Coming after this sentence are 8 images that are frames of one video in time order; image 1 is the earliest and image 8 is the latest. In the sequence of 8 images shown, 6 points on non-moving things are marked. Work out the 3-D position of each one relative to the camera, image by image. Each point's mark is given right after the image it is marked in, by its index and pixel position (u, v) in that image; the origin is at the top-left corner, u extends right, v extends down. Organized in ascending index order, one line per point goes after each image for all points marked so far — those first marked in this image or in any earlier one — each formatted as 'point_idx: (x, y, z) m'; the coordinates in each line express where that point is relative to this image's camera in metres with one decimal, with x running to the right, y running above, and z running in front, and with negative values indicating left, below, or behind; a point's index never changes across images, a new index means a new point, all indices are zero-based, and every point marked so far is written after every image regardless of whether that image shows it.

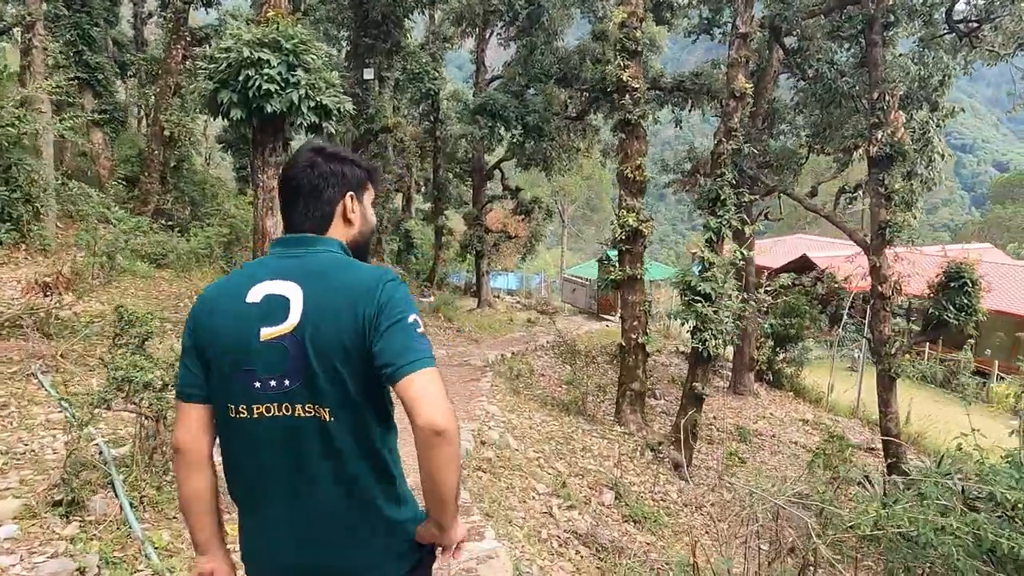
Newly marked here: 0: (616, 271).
0: (+1.4, +0.2, +8.7) m
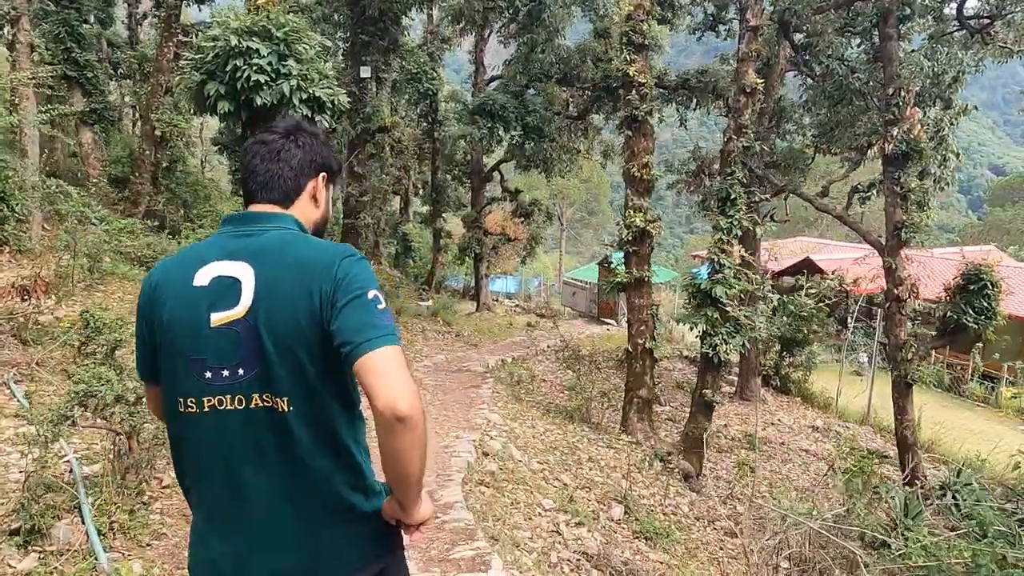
0: (+1.4, +0.2, +8.3) m
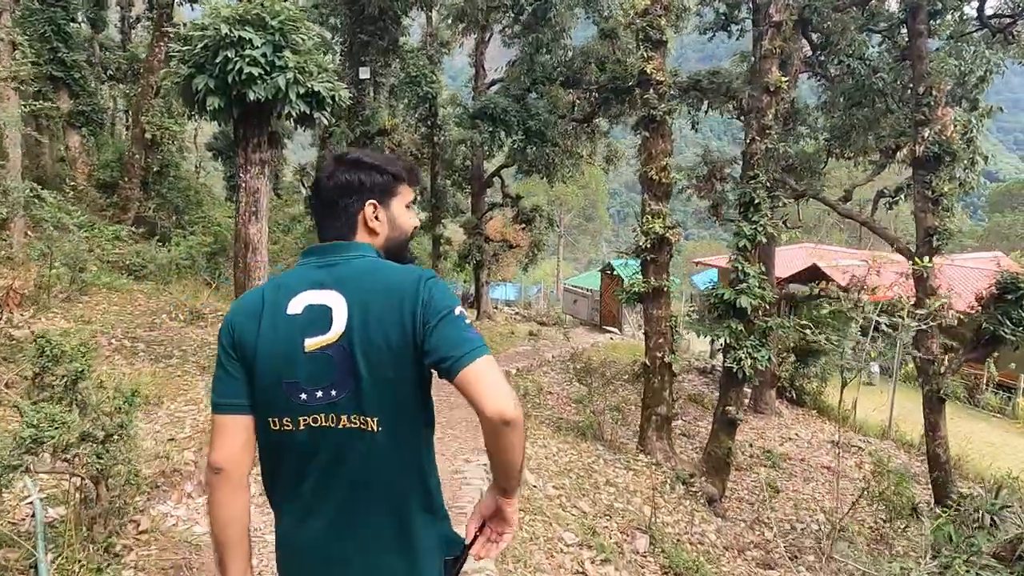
0: (+1.5, +0.1, +7.8) m
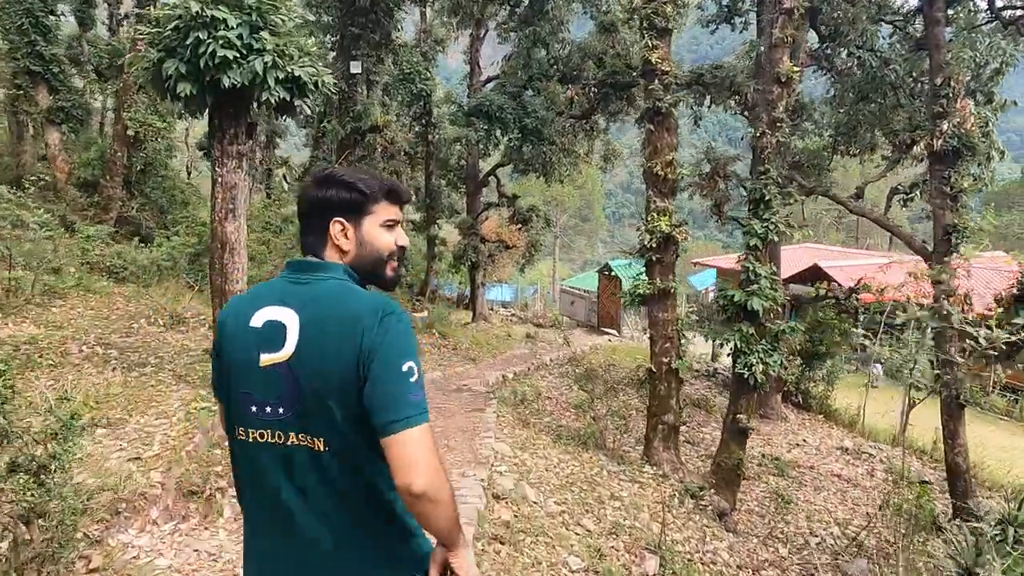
0: (+1.5, 0.0, +7.4) m
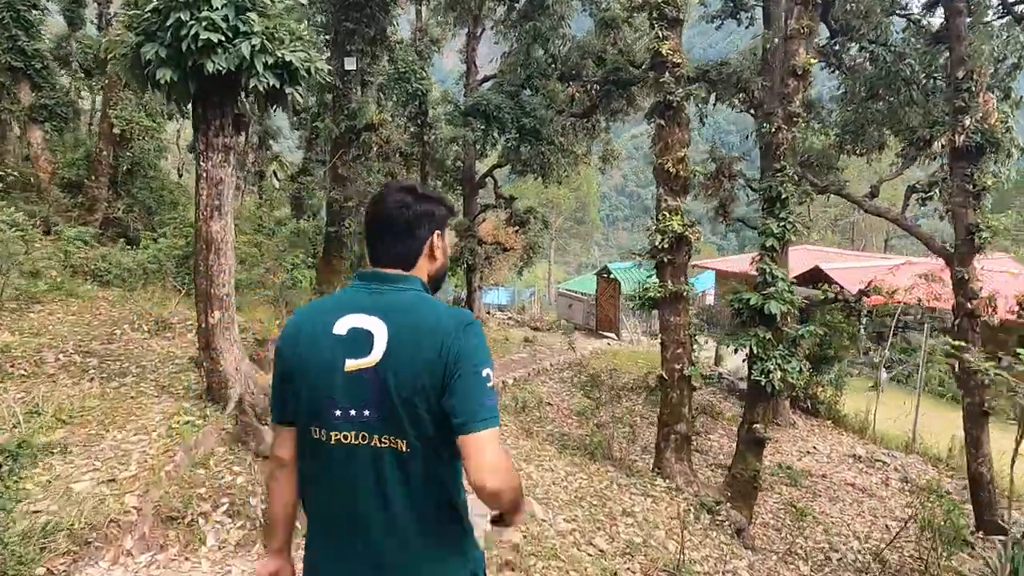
0: (+1.5, 0.0, +7.1) m
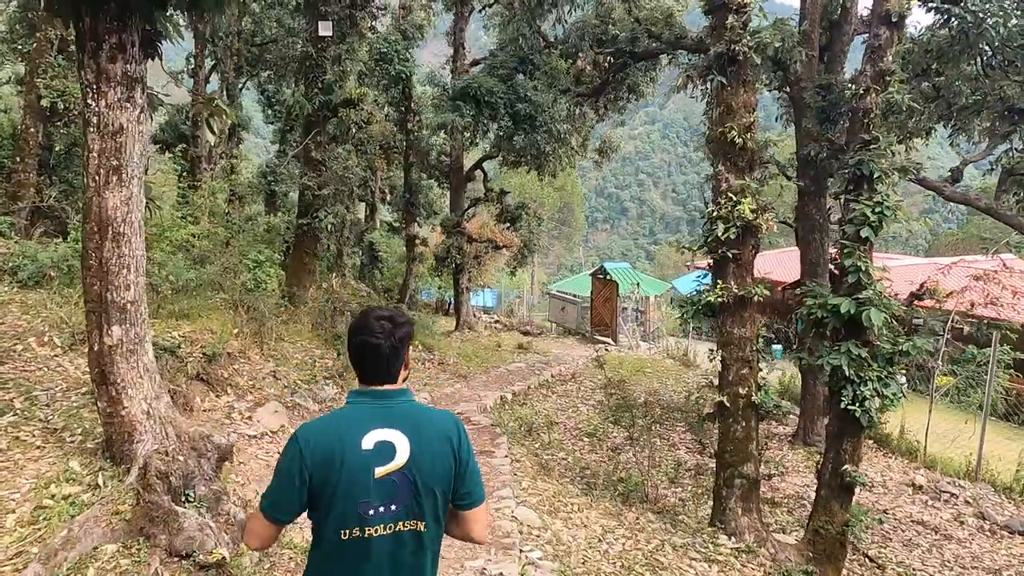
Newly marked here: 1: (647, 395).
0: (+1.7, 0.0, +5.6) m
1: (+2.5, -2.0, +12.3) m
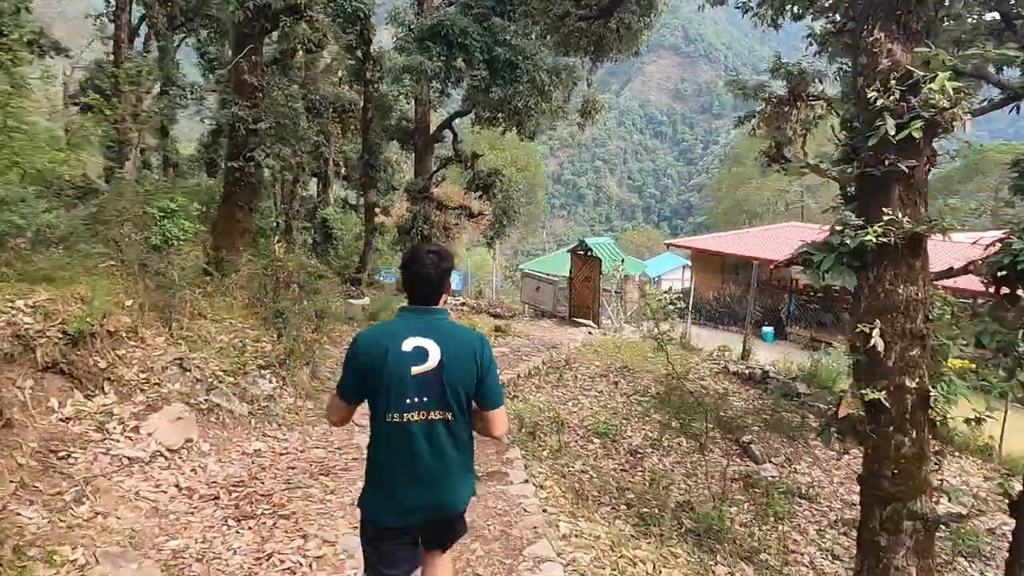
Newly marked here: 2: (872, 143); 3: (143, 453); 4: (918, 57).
0: (+1.9, +0.3, +3.5) m
1: (+2.2, -1.5, +10.3) m
2: (+1.9, +0.8, +3.5) m
3: (-2.3, -1.0, +4.2) m
4: (+2.1, +1.2, +3.5) m
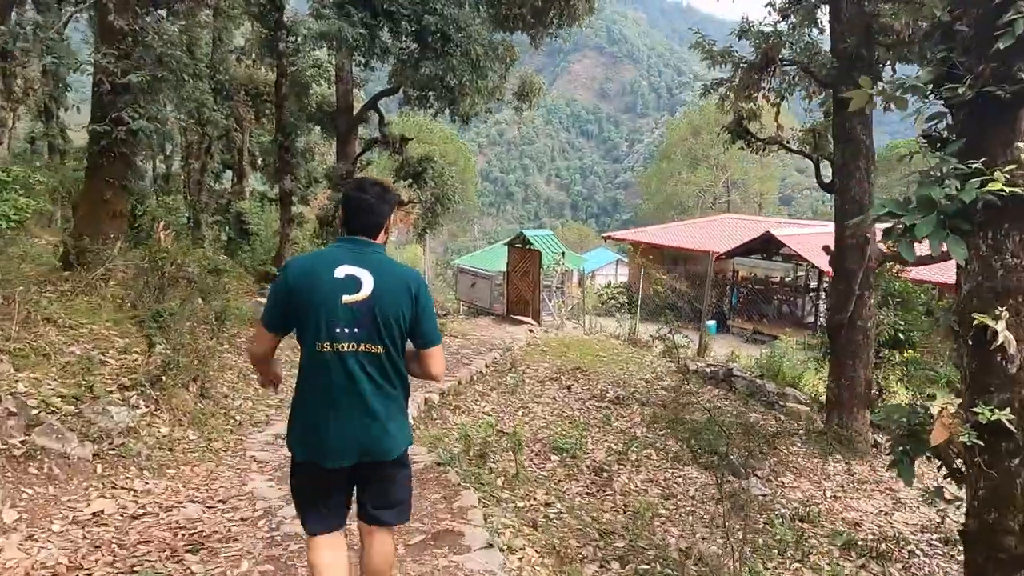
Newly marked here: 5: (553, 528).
0: (+1.8, +0.4, +2.4) m
1: (+1.4, -1.4, +9.2) m
2: (+1.7, +0.9, +2.4) m
3: (-2.5, -1.0, +2.6) m
4: (+2.0, +1.3, +2.4) m
5: (+0.3, -1.5, +4.2) m
